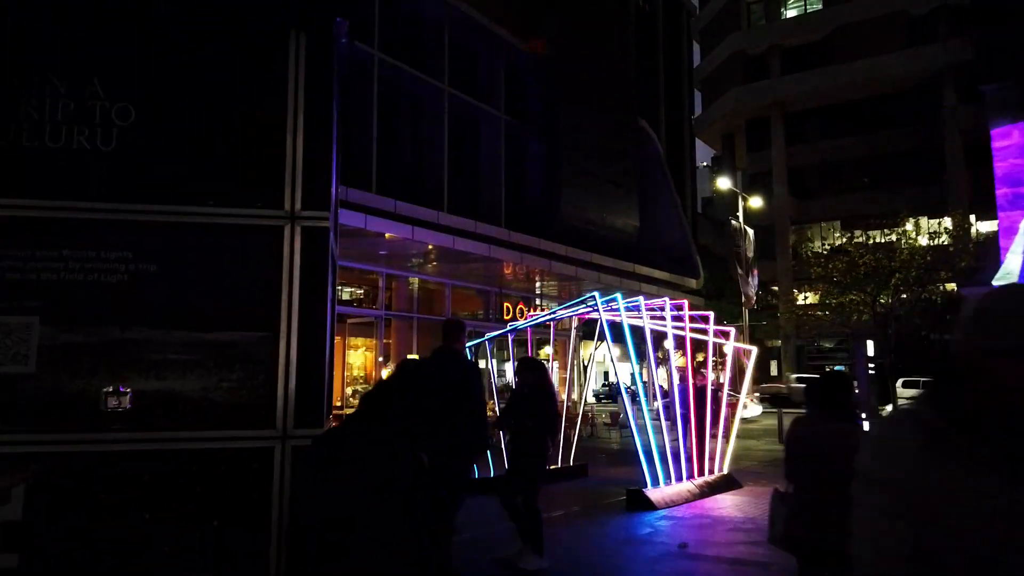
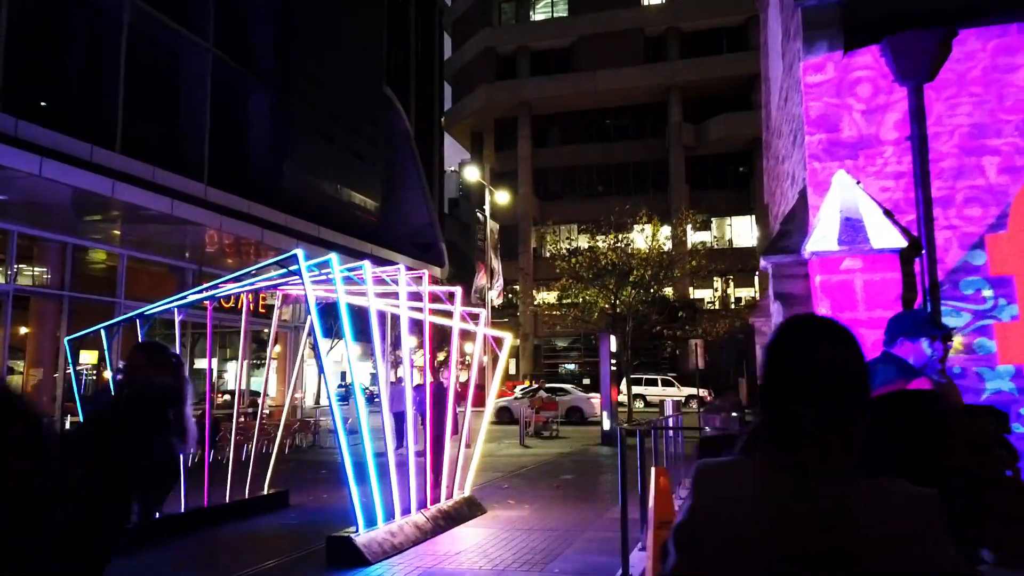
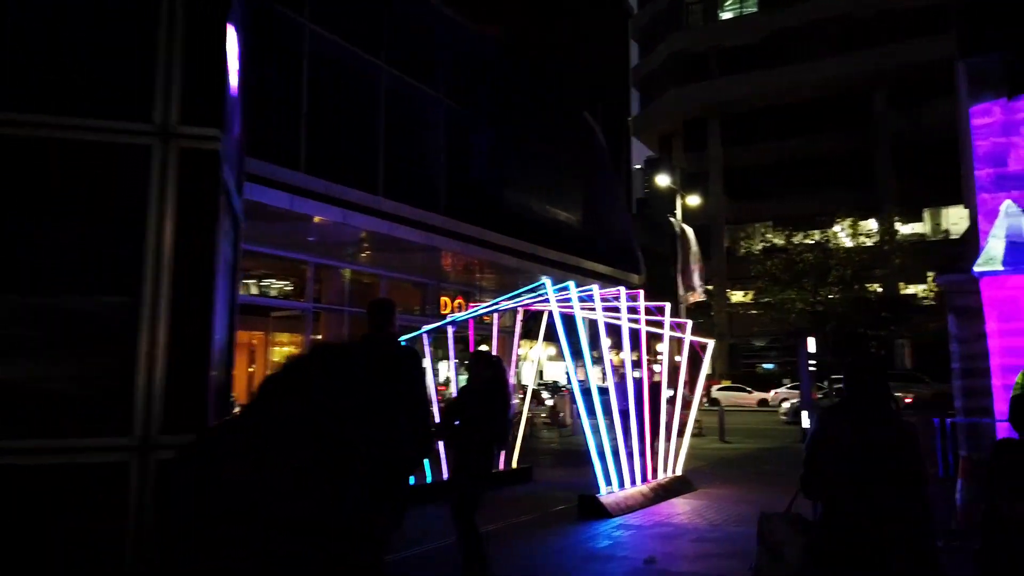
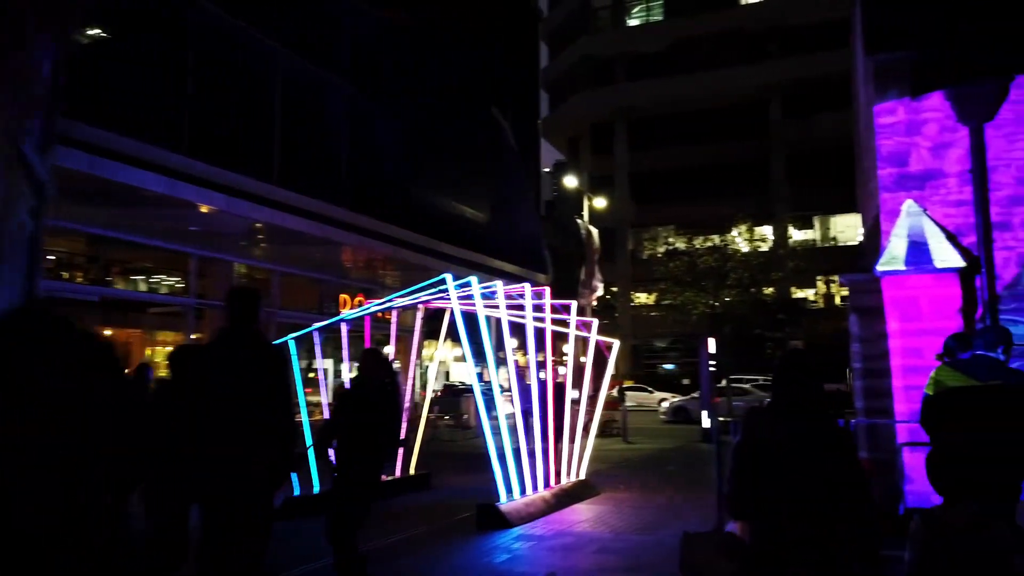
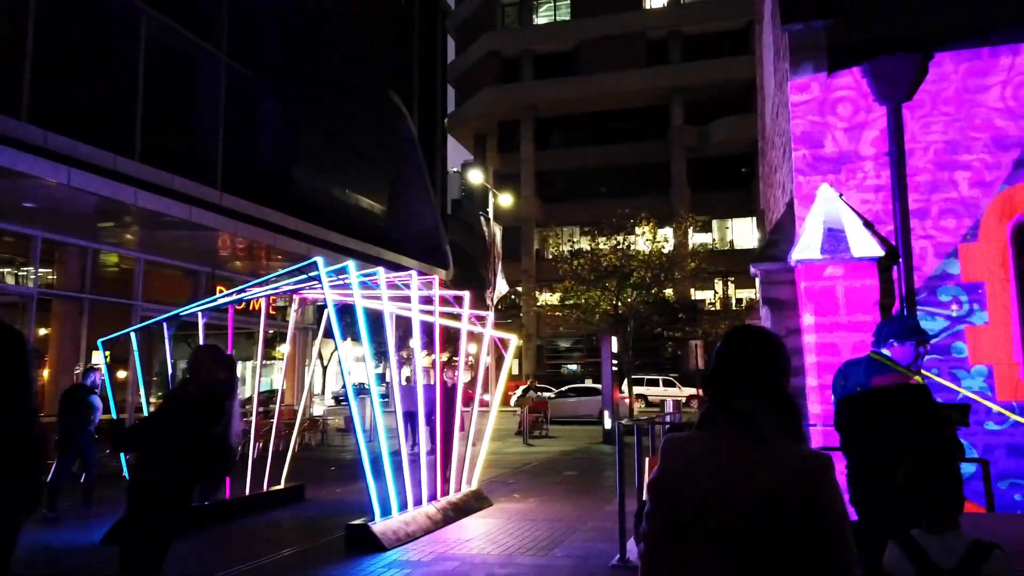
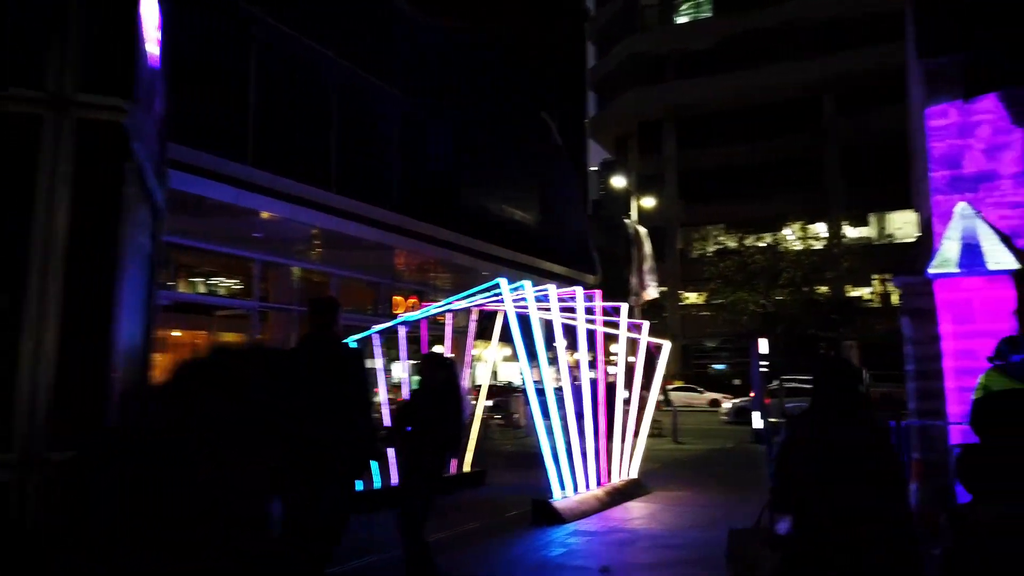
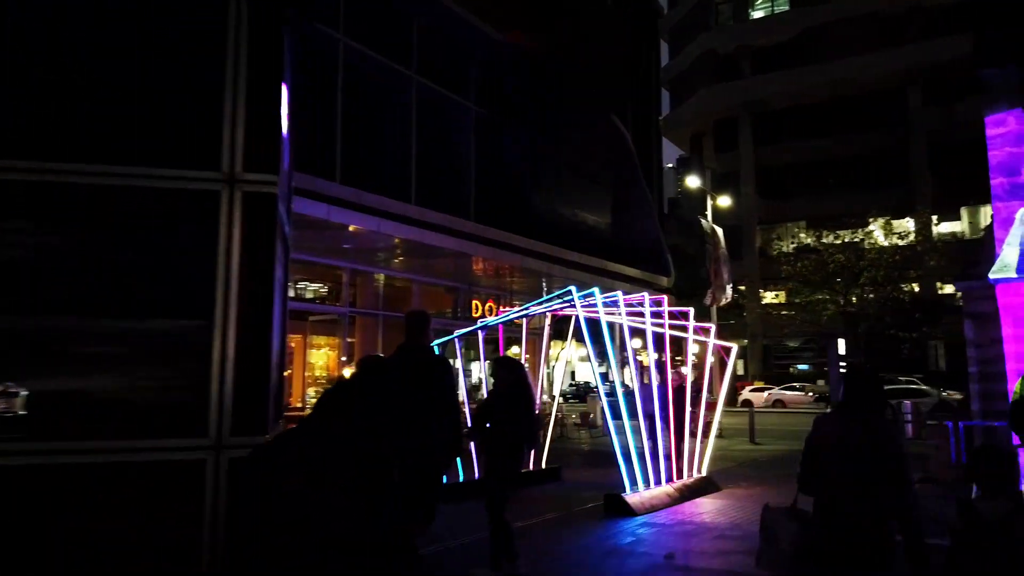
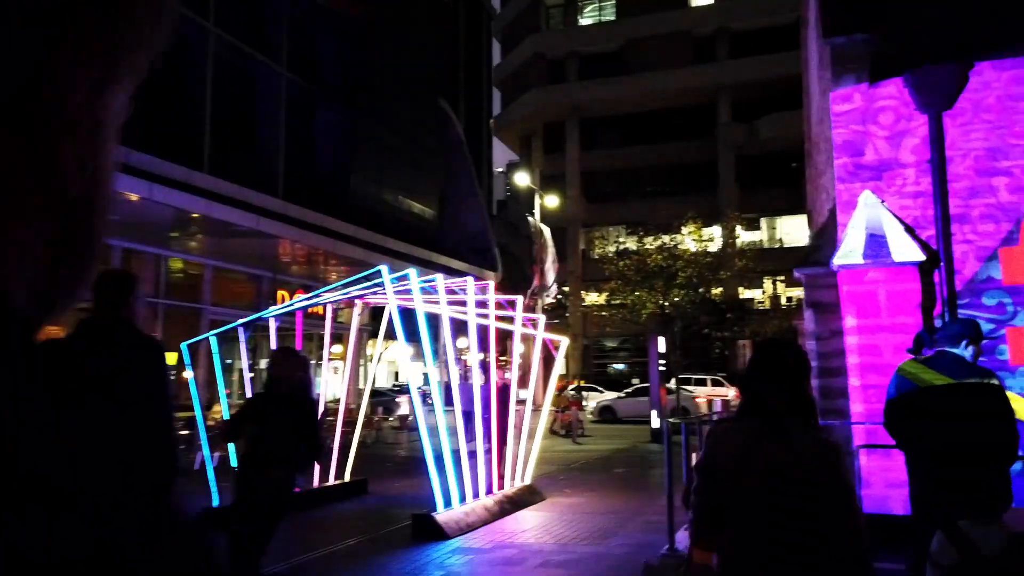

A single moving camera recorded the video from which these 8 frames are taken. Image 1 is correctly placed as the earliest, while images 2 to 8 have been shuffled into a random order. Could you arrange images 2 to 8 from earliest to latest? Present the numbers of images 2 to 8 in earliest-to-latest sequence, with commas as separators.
7, 3, 6, 4, 8, 5, 2
